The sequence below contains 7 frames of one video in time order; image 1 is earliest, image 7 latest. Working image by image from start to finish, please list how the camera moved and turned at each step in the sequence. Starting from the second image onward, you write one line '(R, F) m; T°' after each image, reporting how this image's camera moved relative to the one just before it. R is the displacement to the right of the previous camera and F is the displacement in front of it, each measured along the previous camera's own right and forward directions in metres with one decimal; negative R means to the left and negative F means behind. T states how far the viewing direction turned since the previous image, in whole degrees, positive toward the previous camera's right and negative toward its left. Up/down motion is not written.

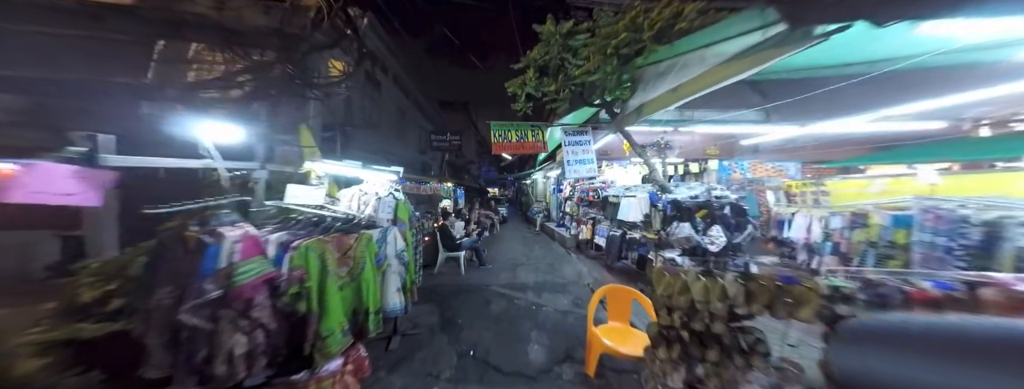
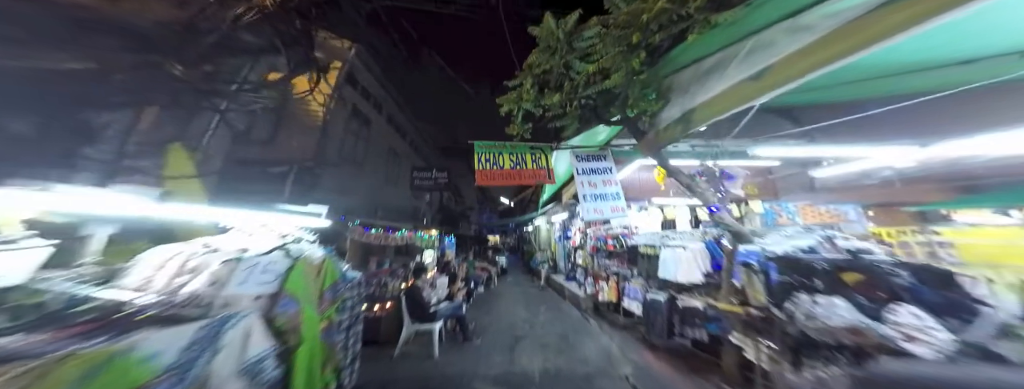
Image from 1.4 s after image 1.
(+0.2, +1.1) m; -1°
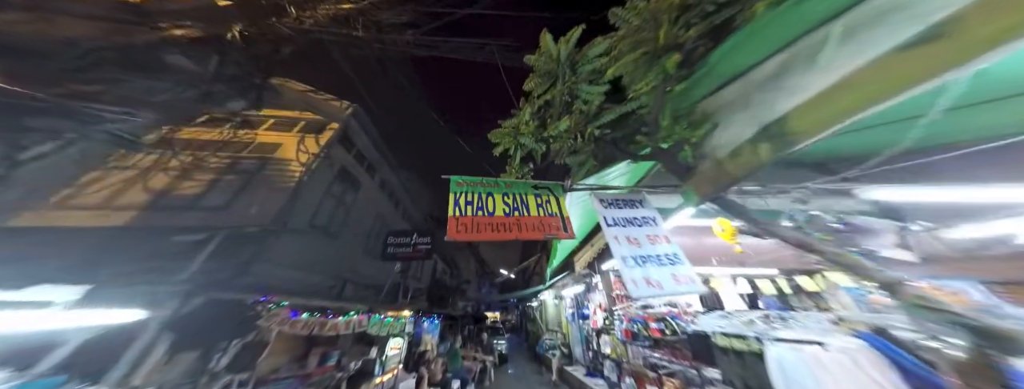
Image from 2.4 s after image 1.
(0.0, +0.9) m; 0°
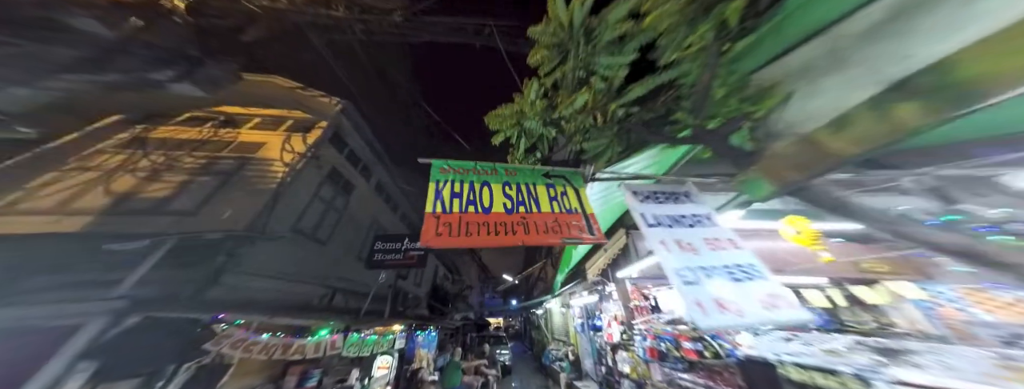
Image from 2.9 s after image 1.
(0.0, +0.4) m; -1°
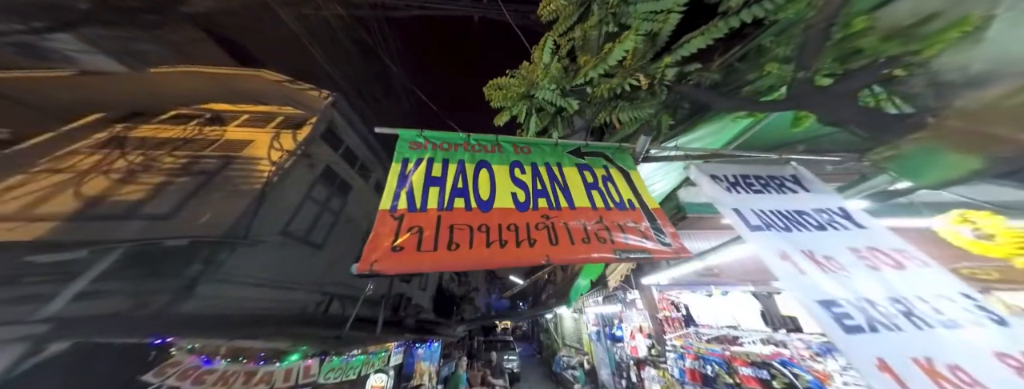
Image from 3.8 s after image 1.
(0.0, +0.4) m; -2°
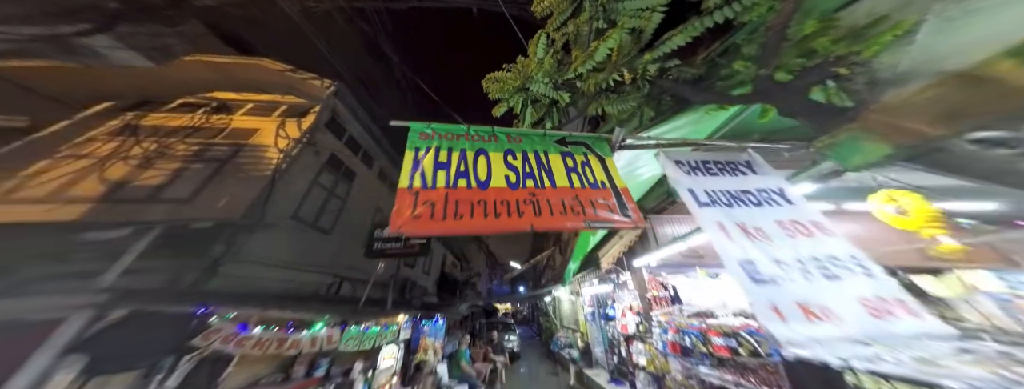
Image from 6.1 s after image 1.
(0.0, -0.2) m; 0°
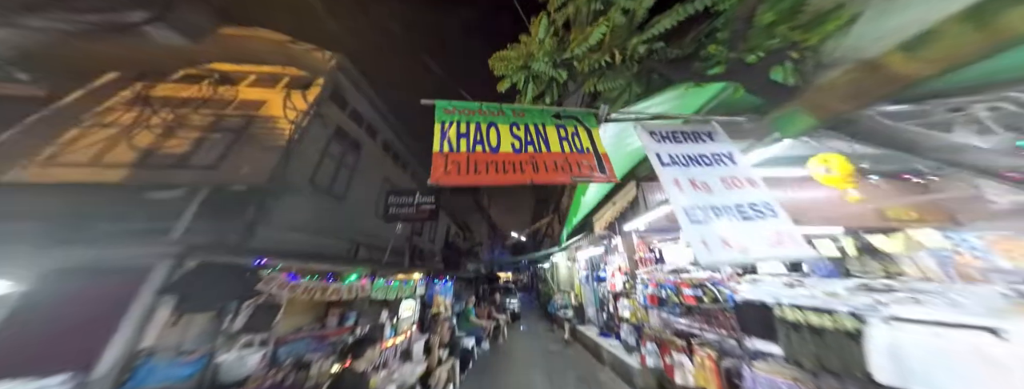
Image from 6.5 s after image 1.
(0.0, -0.3) m; 0°
